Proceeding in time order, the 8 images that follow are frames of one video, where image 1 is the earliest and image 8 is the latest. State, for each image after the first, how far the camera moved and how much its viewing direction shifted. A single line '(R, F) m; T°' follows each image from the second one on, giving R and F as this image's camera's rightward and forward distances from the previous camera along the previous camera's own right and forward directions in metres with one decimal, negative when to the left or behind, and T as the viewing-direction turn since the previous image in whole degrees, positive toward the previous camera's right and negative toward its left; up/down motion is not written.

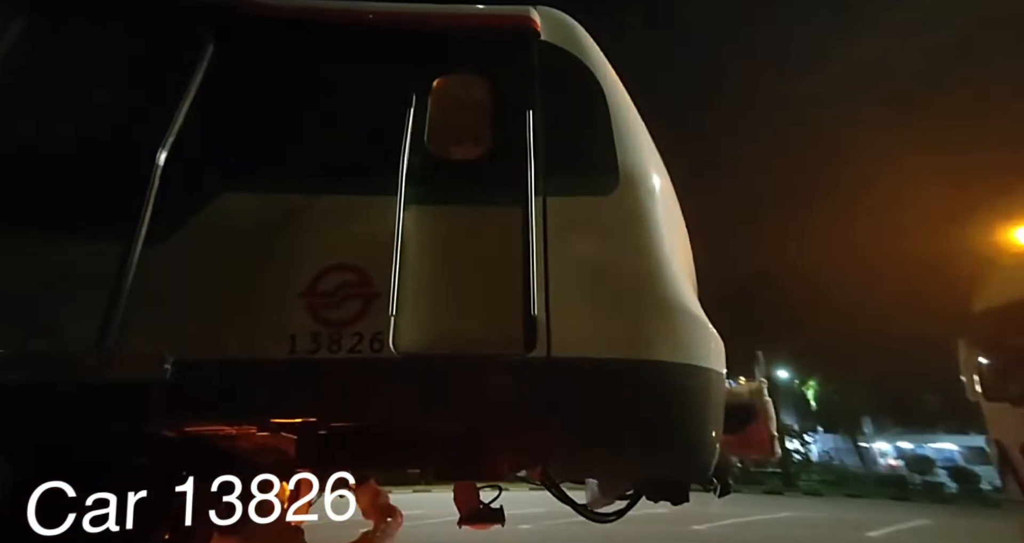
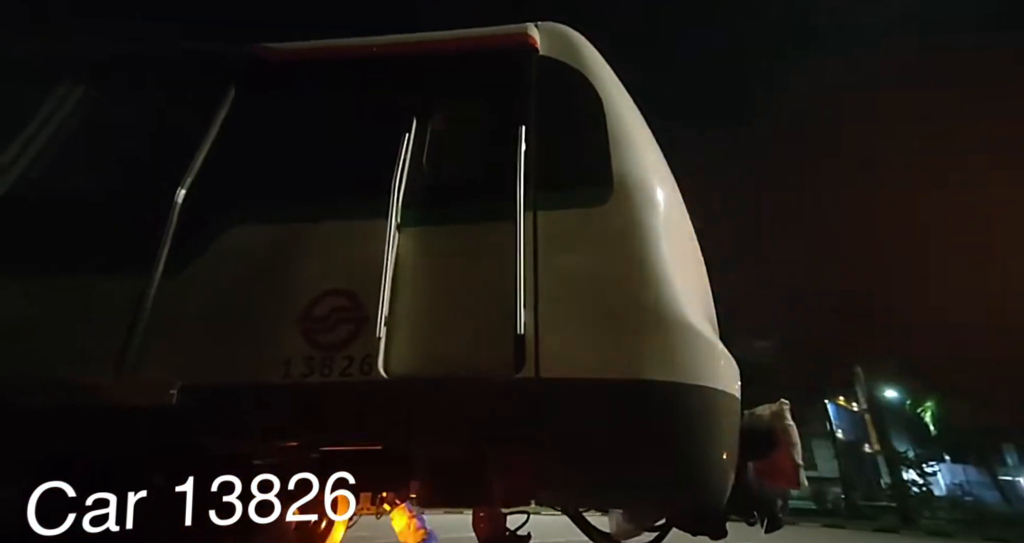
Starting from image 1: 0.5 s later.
(+0.3, 0.0) m; -8°
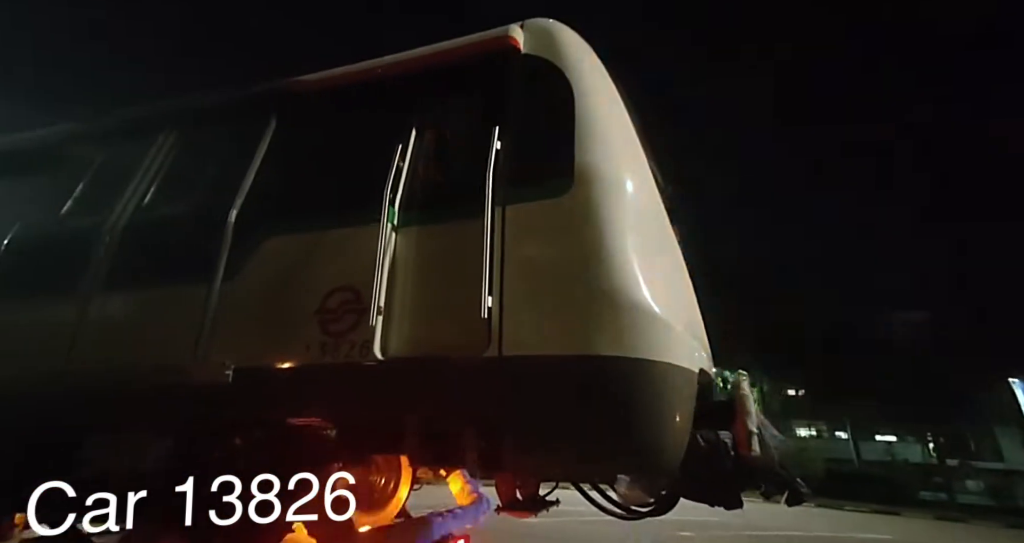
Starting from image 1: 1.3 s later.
(+0.5, -0.1) m; -13°
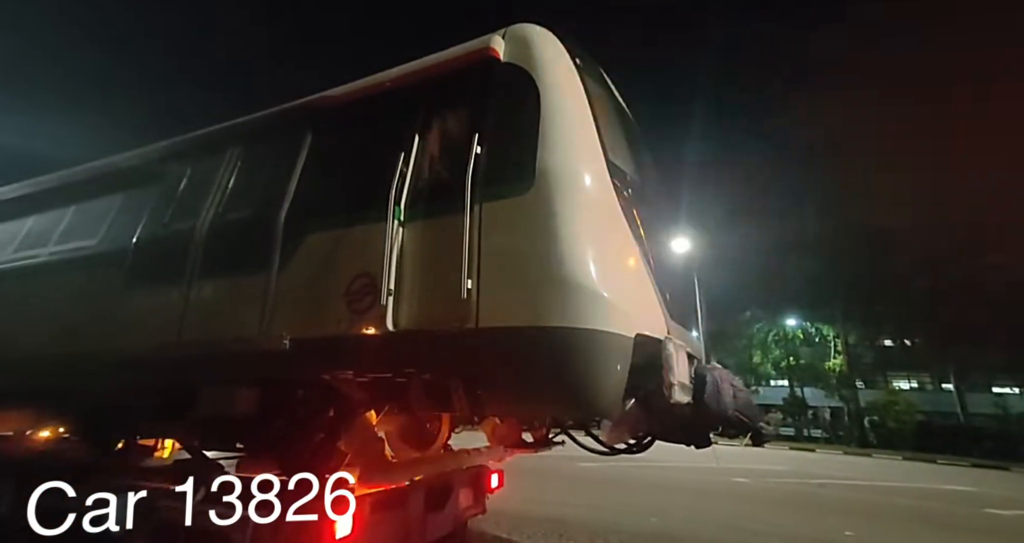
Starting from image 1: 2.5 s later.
(+0.4, -0.3) m; -9°
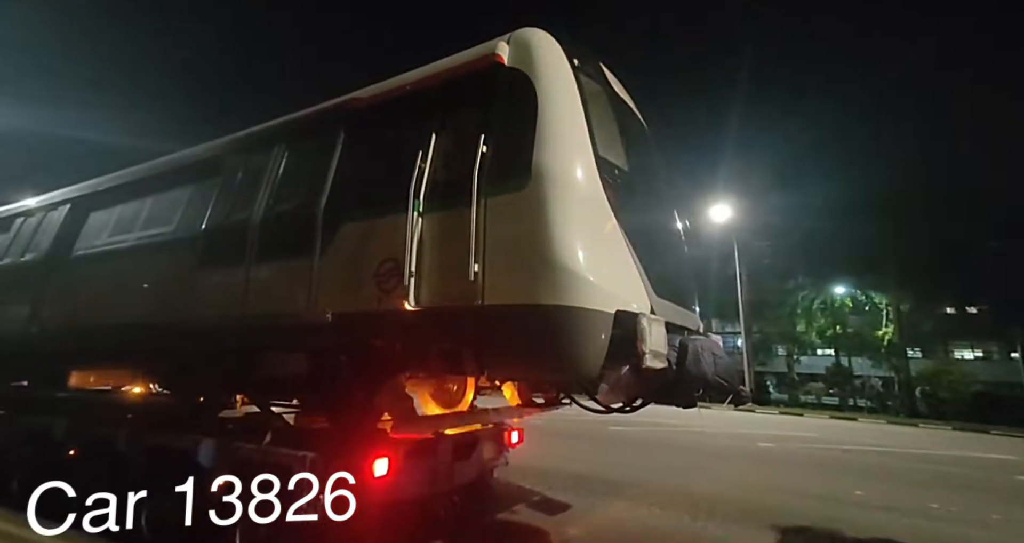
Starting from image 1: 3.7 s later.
(+0.2, -0.3) m; -5°
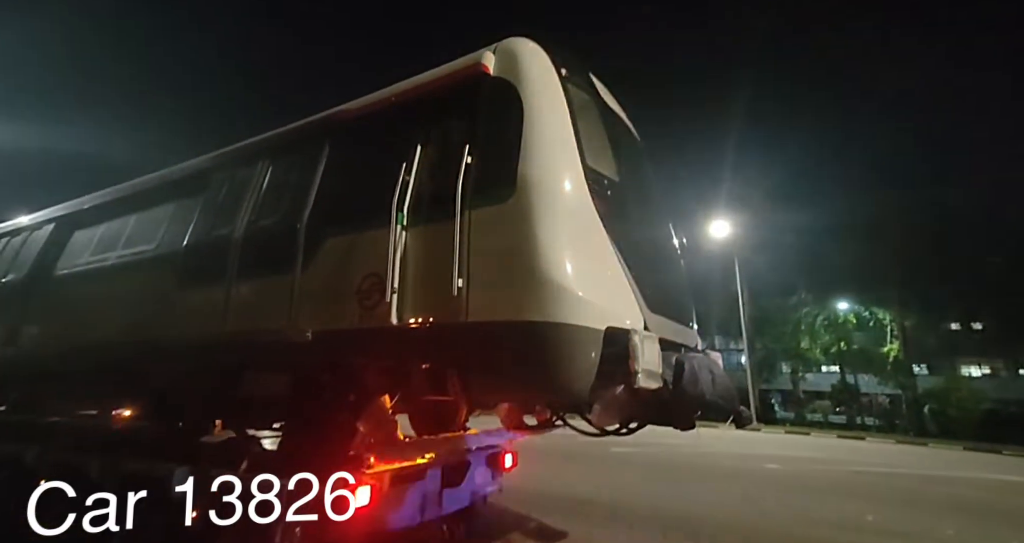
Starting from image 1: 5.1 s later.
(+0.1, +0.1) m; 0°
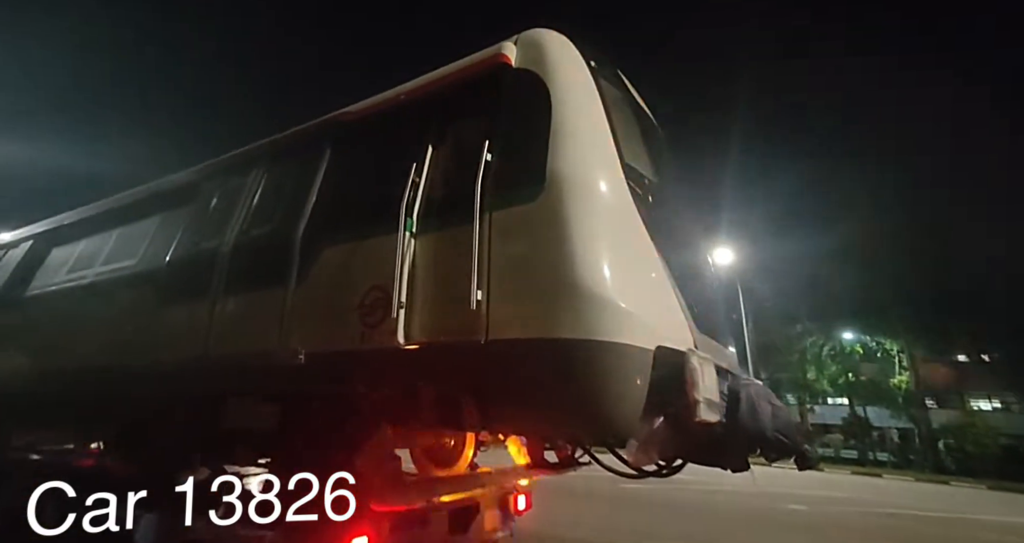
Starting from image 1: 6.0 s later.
(-0.1, +0.3) m; 0°
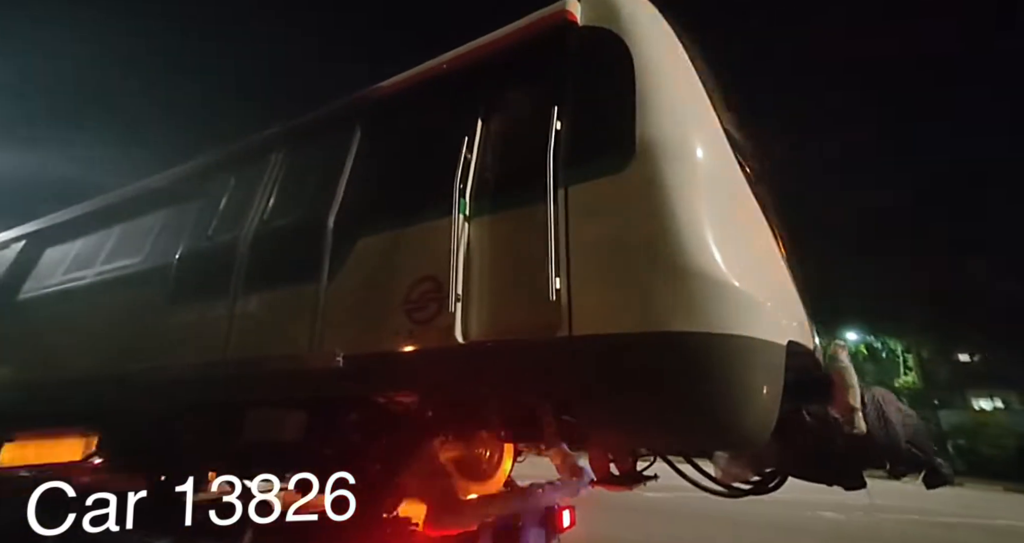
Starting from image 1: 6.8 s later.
(-0.3, +0.3) m; +1°
